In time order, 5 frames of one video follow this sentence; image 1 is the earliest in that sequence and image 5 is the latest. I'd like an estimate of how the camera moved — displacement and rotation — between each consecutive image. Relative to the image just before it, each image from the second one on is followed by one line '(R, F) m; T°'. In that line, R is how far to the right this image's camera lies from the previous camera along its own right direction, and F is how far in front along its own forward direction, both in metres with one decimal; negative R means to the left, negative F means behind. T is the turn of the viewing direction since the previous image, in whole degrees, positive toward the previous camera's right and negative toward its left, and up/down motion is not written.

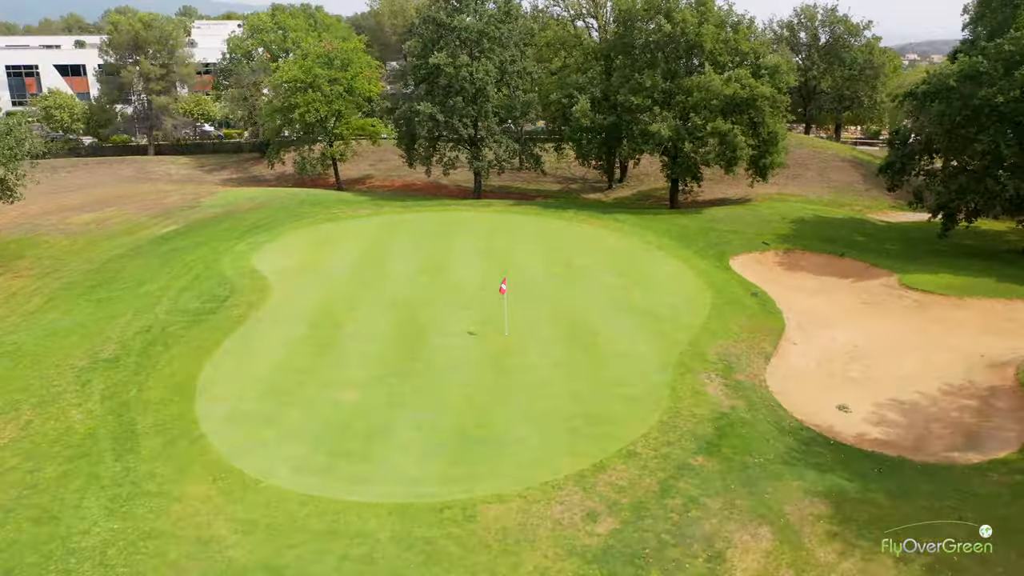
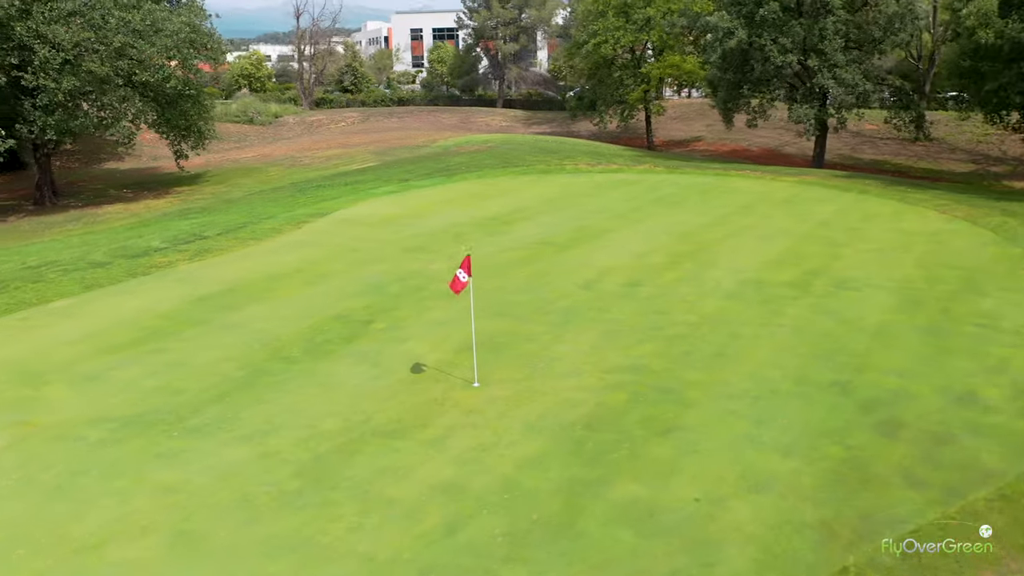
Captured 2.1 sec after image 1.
(+5.0, +13.9) m; -31°
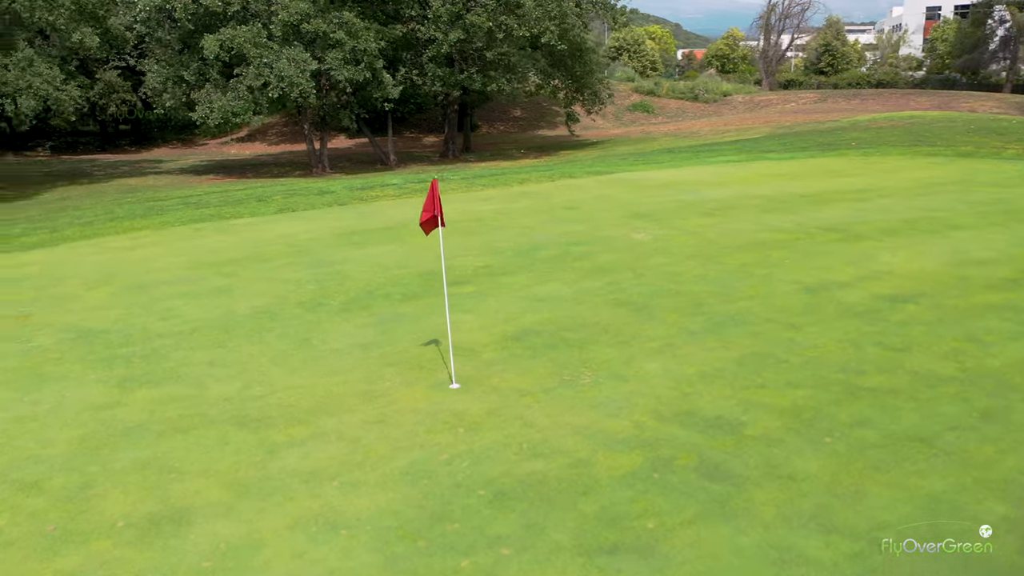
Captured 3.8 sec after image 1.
(+3.3, +4.6) m; -33°
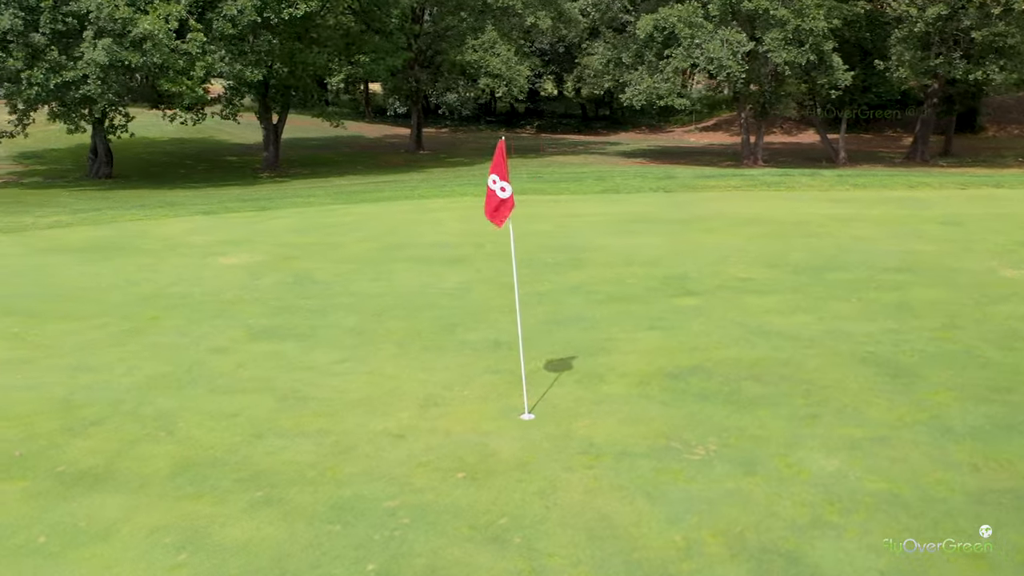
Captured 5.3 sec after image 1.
(+2.0, +2.2) m; -33°
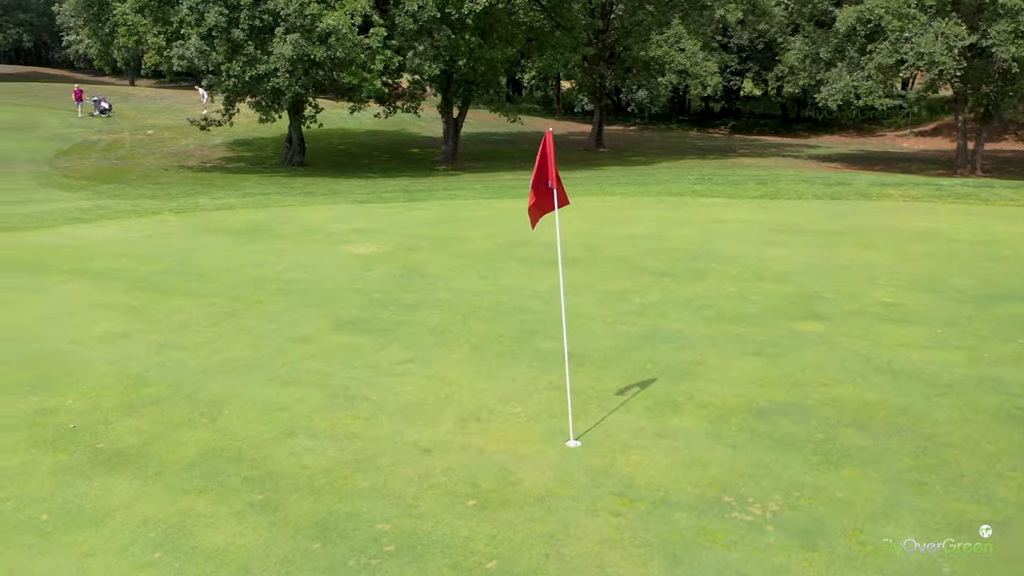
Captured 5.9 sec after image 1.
(+0.7, +0.6) m; -13°
